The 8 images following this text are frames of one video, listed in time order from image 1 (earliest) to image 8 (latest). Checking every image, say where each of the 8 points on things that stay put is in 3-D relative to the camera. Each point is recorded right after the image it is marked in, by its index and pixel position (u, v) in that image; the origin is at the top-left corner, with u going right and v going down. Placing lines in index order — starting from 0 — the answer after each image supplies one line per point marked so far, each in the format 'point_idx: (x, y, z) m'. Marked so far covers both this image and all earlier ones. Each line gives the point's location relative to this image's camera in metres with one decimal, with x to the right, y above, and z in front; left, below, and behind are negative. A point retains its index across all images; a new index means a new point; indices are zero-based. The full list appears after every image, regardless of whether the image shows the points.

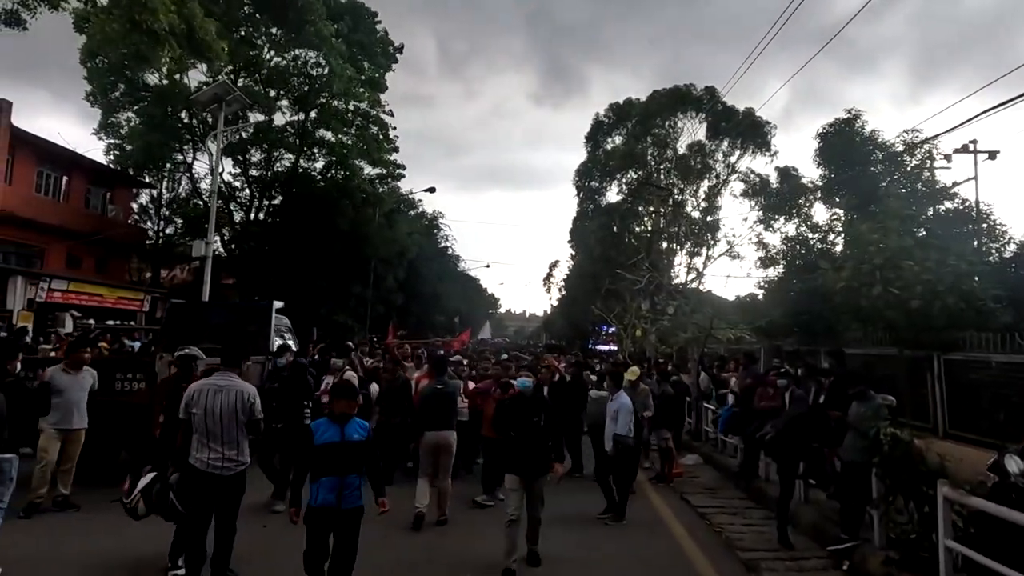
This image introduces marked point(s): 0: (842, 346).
0: (+4.4, -0.8, +8.8) m
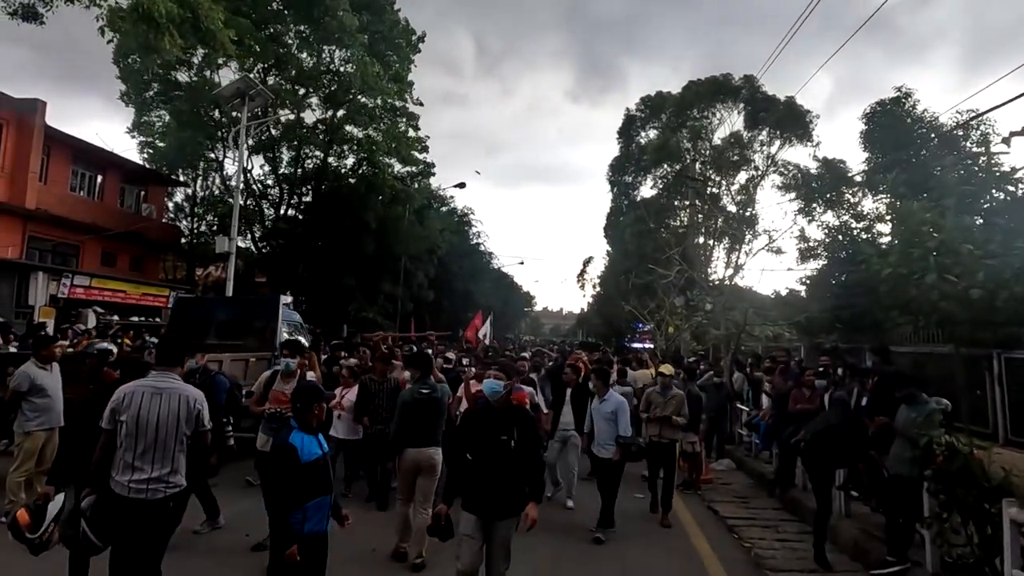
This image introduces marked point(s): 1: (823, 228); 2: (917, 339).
0: (+4.5, -0.7, +7.9) m
1: (+8.4, +1.6, +17.9) m
2: (+5.2, -0.7, +8.5) m
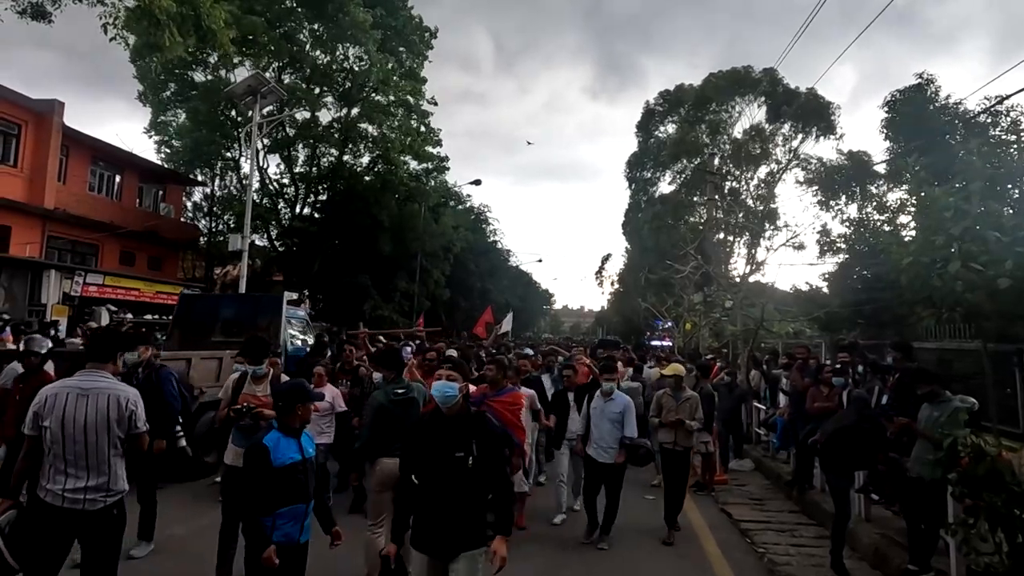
0: (+4.5, -0.6, +7.5) m
1: (+8.8, +1.7, +17.4) m
2: (+5.2, -0.6, +8.0) m
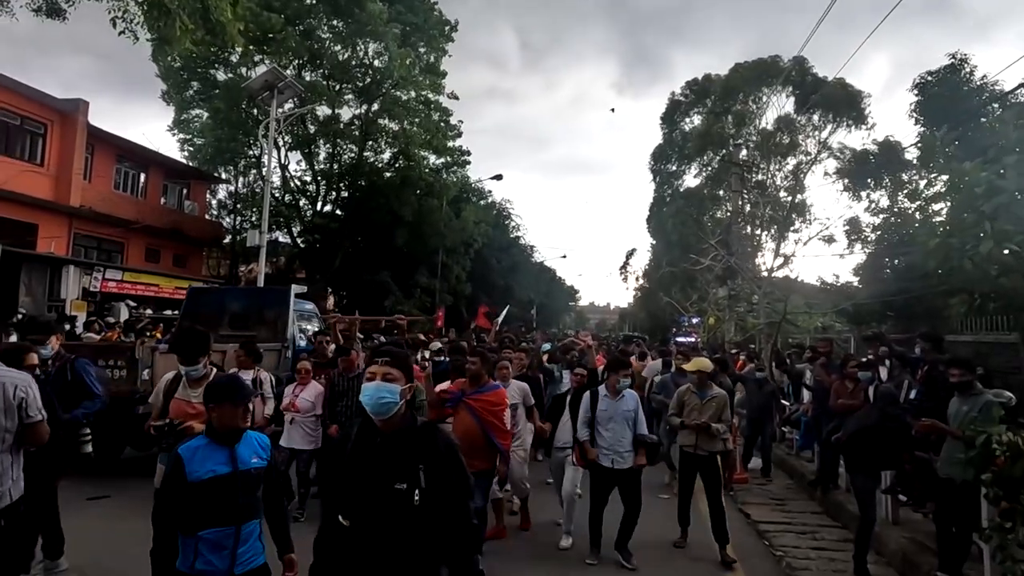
0: (+4.6, -0.5, +7.0) m
1: (+9.2, +1.9, +16.7) m
2: (+5.3, -0.4, +7.5) m
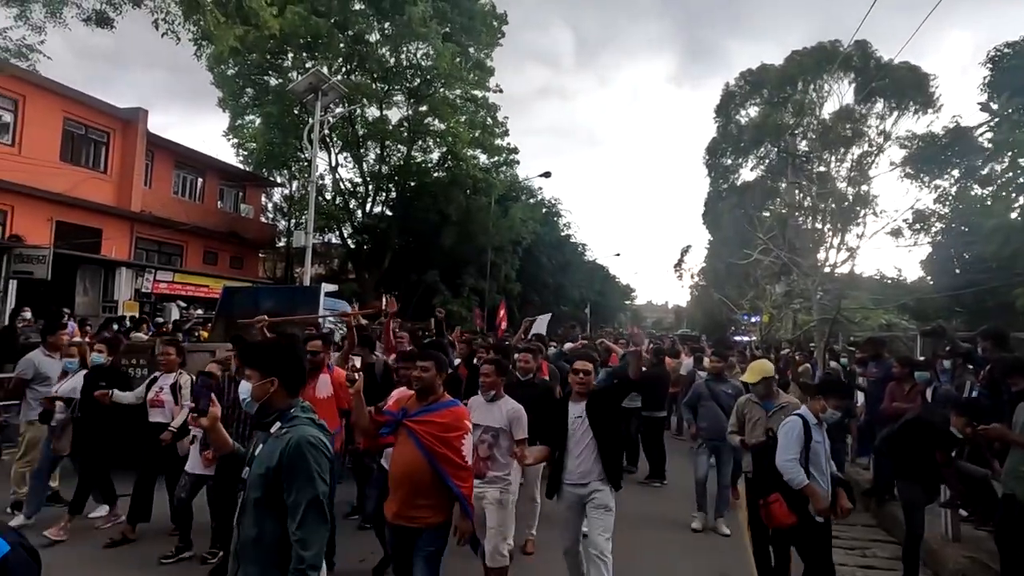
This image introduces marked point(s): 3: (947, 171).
0: (+4.8, -0.4, +6.3) m
1: (+10.2, +2.1, +15.5) m
2: (+5.5, -0.3, +6.7) m
3: (+12.1, +3.2, +18.2) m
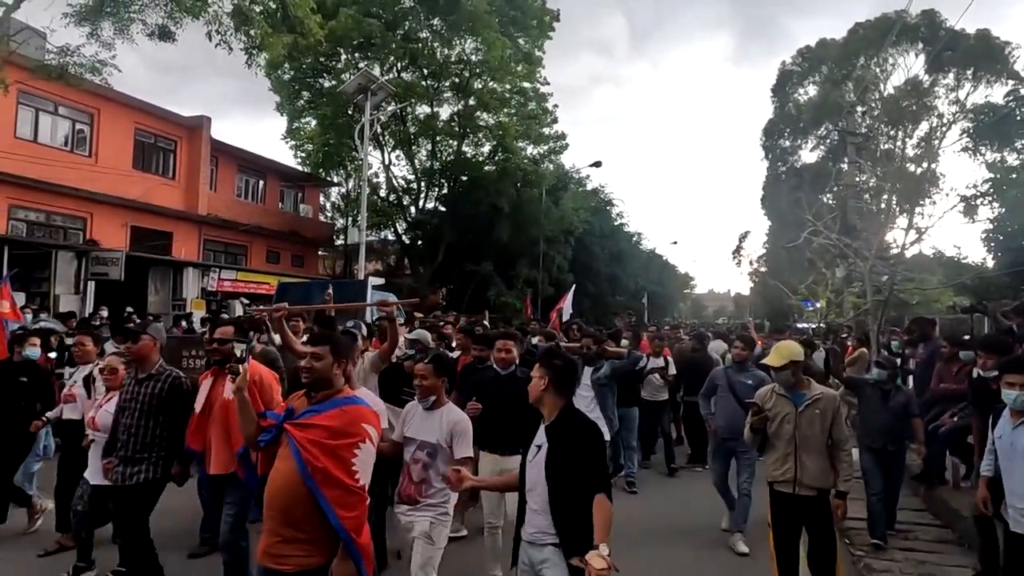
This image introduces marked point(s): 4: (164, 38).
0: (+5.0, -0.1, +6.0) m
1: (+11.2, +2.5, +14.7) m
2: (+5.8, -0.1, +6.4) m
3: (+13.3, +3.8, +17.2) m
4: (-7.7, +5.5, +14.5) m
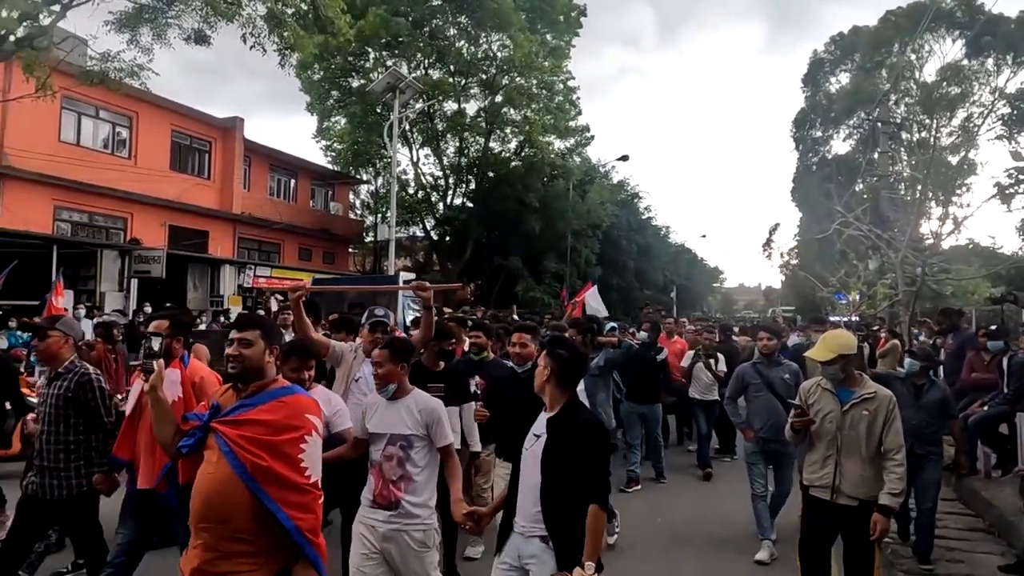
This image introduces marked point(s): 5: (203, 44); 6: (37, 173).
0: (+5.3, 0.0, +6.0) m
1: (+11.8, +2.8, +14.4) m
2: (+6.1, 0.0, +6.3) m
3: (+14.0, +4.0, +16.8) m
4: (-7.1, +5.6, +15.0) m
5: (-7.0, +5.5, +14.9) m
6: (-13.9, +3.4, +19.3) m
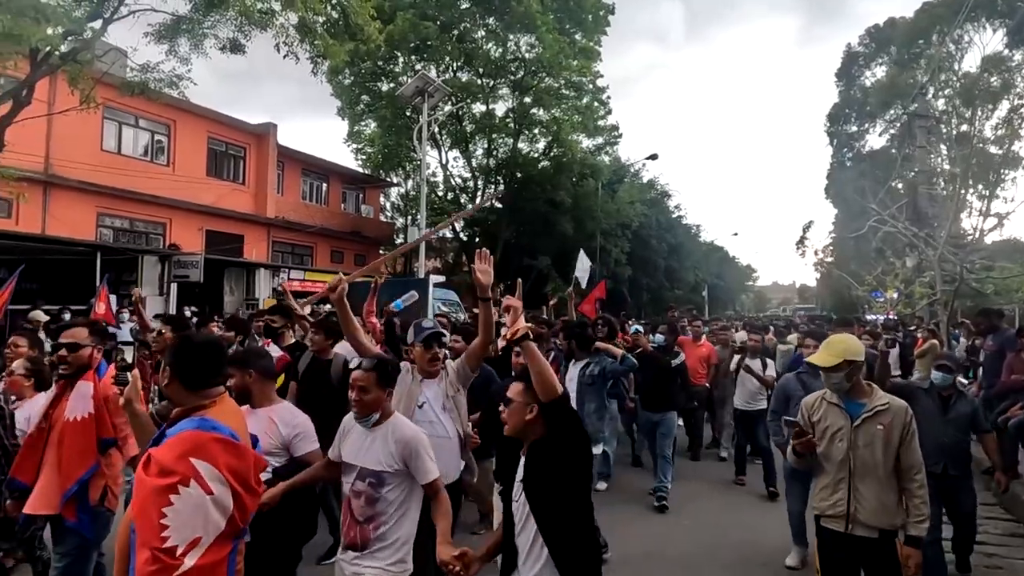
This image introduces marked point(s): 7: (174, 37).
0: (+5.5, 0.0, +5.8) m
1: (+12.4, +2.8, +13.9) m
2: (+6.4, 0.0, +6.1) m
3: (+14.7, +4.1, +16.2) m
4: (-6.5, +5.5, +15.3) m
5: (-6.4, +5.4, +15.3) m
6: (-13.1, +3.2, +20.0) m
7: (-6.6, +4.9, +13.0) m
